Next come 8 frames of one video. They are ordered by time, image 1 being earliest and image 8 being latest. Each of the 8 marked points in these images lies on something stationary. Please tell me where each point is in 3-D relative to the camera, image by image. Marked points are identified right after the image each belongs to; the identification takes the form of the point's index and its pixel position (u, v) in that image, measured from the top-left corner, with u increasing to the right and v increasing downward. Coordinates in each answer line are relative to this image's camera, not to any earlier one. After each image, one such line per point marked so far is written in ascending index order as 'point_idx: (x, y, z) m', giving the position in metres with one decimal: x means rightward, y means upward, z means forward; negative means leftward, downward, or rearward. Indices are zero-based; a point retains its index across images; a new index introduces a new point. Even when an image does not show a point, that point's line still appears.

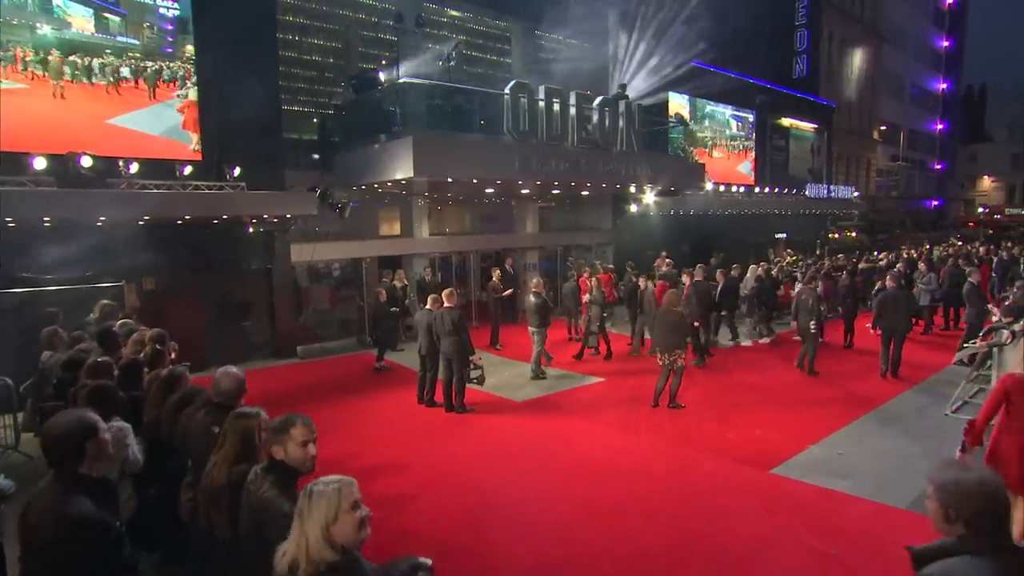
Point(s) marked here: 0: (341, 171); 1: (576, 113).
0: (-4.8, +3.2, +18.0) m
1: (+1.8, +5.1, +18.7) m
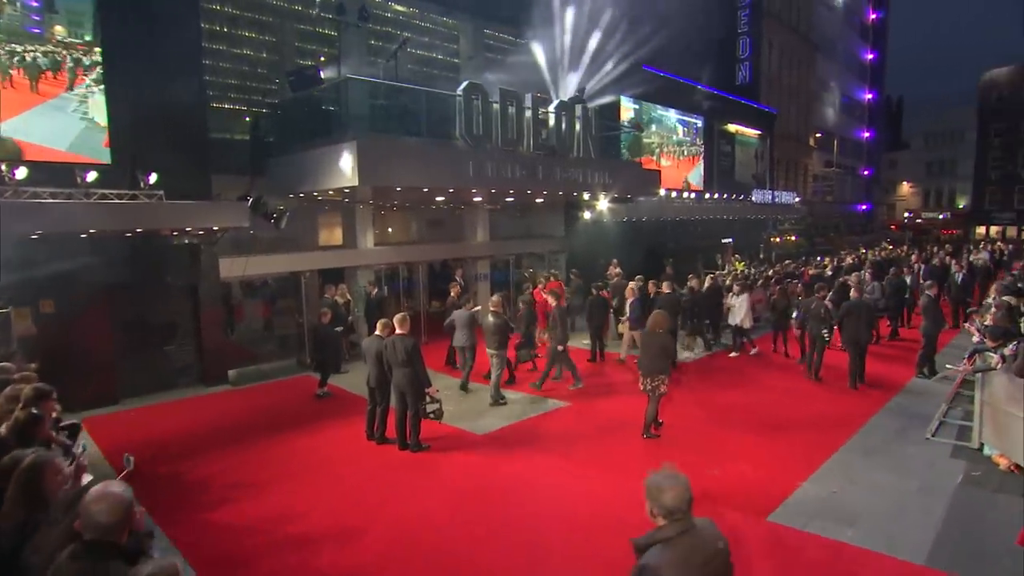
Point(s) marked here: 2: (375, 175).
0: (-6.0, +2.8, +16.4) m
1: (+0.5, +4.7, +17.7) m
2: (-3.0, +2.4, +14.3) m
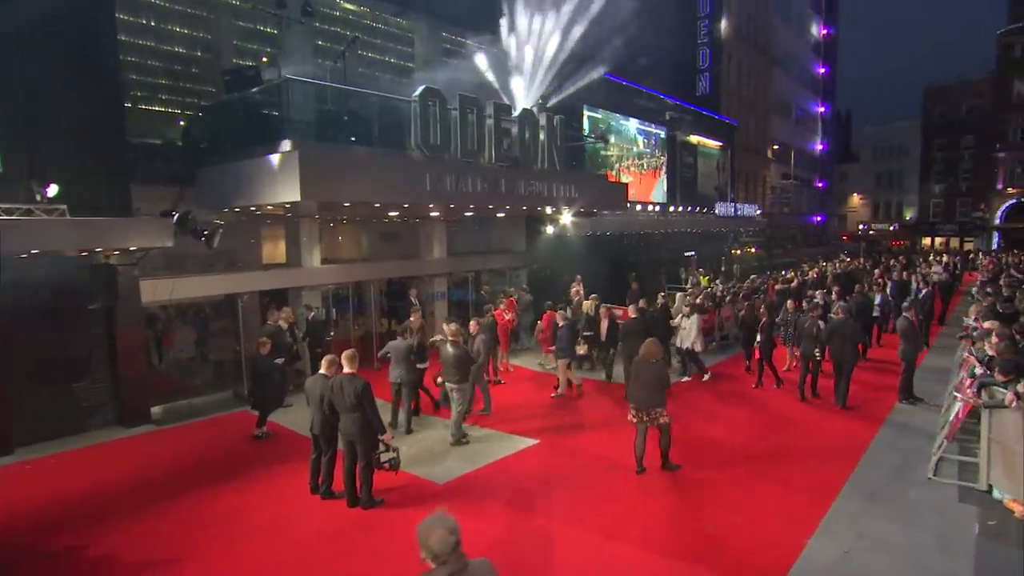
0: (-6.9, +2.2, +14.7) m
1: (-0.5, +4.2, +16.5) m
2: (-3.8, +1.9, +12.8) m
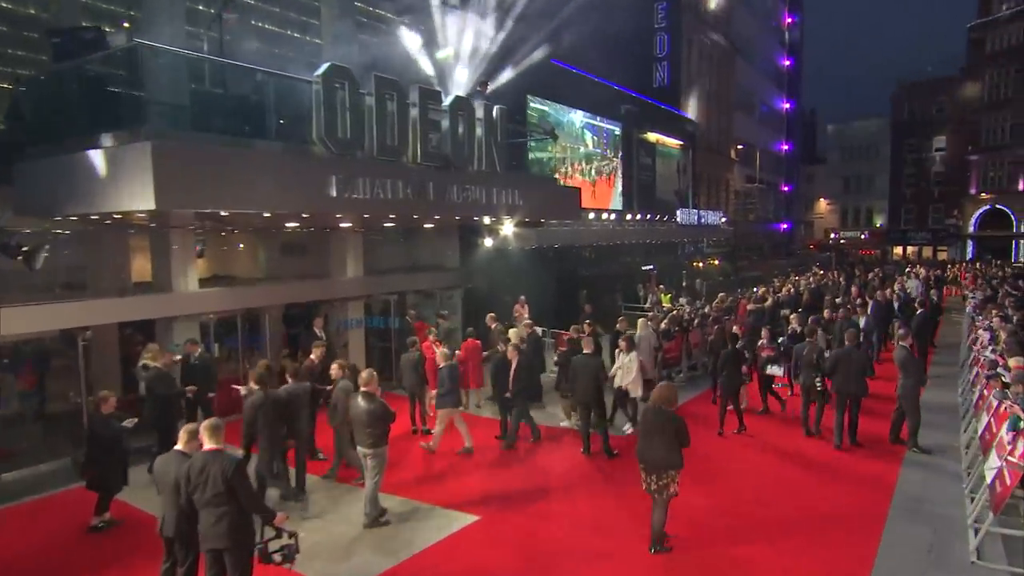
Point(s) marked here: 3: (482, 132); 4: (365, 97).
0: (-8.1, +1.6, +11.0) m
1: (-1.9, +3.6, +13.4) m
2: (-4.8, +1.4, +9.4) m
3: (-0.7, +3.5, +14.6) m
4: (-2.9, +3.8, +12.7) m
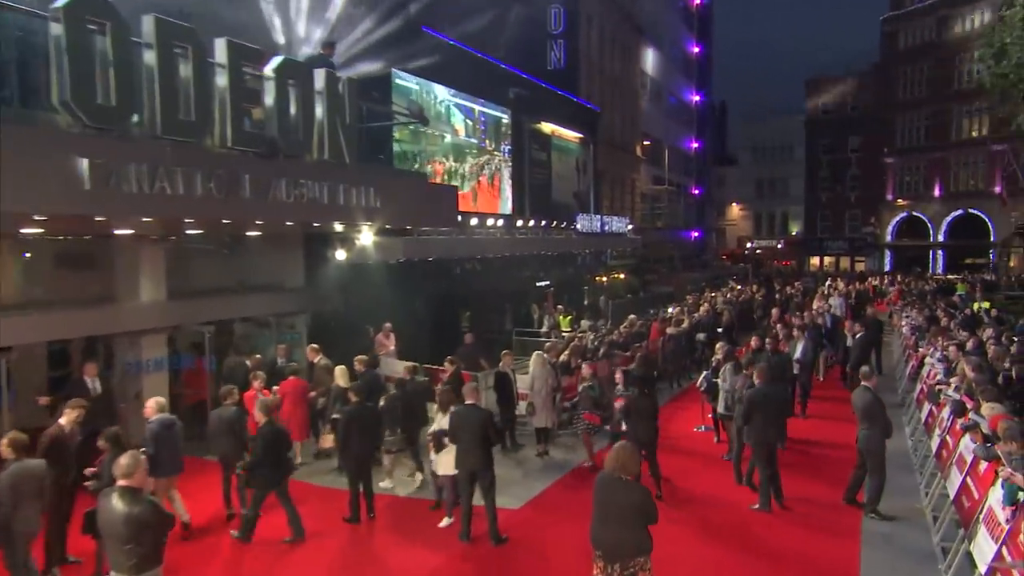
0: (-10.0, +1.1, +6.5) m
1: (-4.2, +3.1, +9.8) m
2: (-6.4, +0.9, +5.4) m
3: (-3.2, +3.1, +11.2) m
4: (-5.1, +3.3, +9.0) m
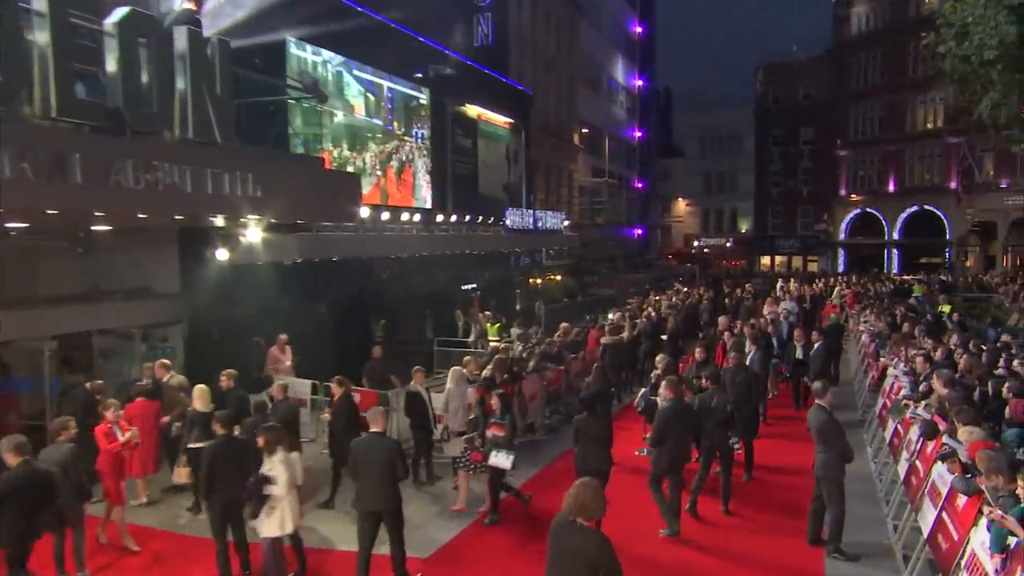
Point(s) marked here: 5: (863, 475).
0: (-10.9, +1.0, +4.2) m
1: (-5.5, +3.0, +7.9) m
2: (-7.3, +0.8, +3.3) m
3: (-4.5, +3.0, +9.3) m
4: (-6.2, +3.2, +7.0) m
5: (+5.1, -2.7, +9.7) m
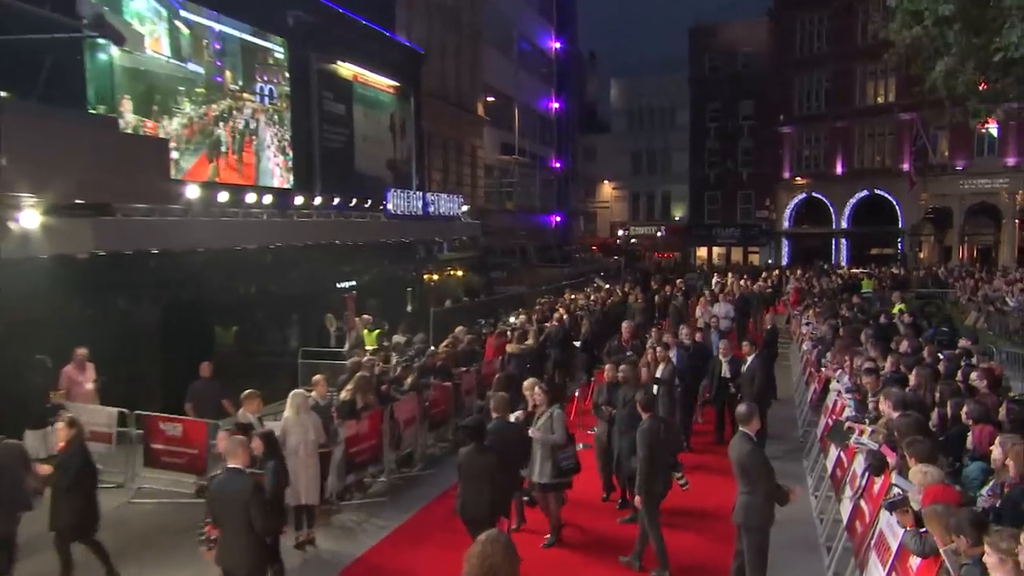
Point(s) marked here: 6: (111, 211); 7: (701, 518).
0: (-12.2, +0.9, +1.3) m
1: (-7.0, +3.0, +5.3) m
2: (-8.6, +0.7, +0.7) m
3: (-6.1, +2.9, +6.8) m
4: (-7.7, +3.1, +4.4) m
5: (+3.5, -2.7, +7.9) m
6: (-5.4, +1.2, +9.4) m
7: (+2.4, -2.7, +7.9) m
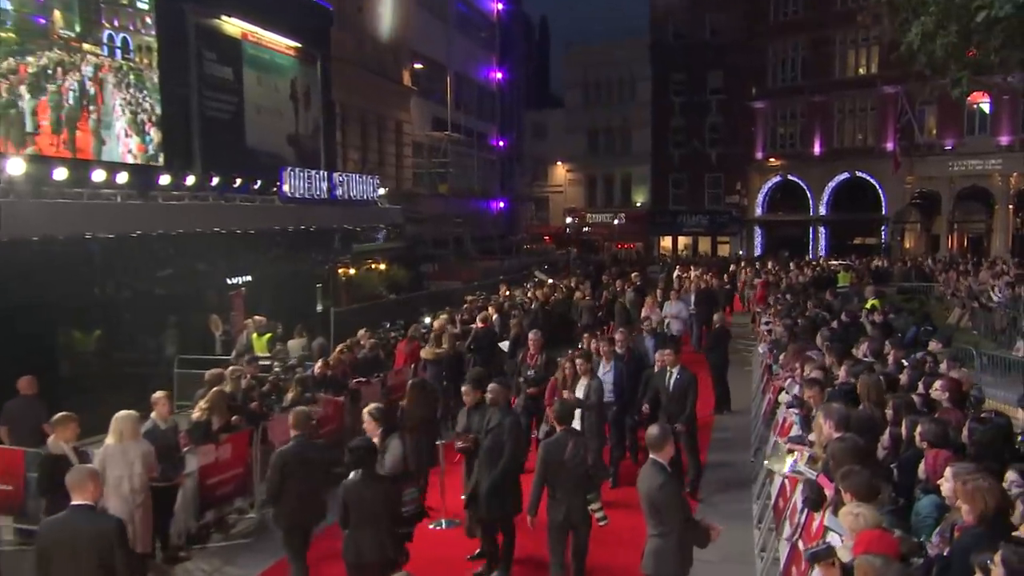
0: (-13.3, +0.8, -0.3) m
1: (-8.1, +3.0, +3.7) m
2: (-9.6, +0.6, -0.9) m
3: (-7.2, +3.0, +5.3) m
4: (-8.8, +3.1, +2.8) m
5: (+2.4, -2.7, +6.4) m
6: (-6.5, +1.2, +7.9) m
7: (+1.3, -2.7, +6.5) m
